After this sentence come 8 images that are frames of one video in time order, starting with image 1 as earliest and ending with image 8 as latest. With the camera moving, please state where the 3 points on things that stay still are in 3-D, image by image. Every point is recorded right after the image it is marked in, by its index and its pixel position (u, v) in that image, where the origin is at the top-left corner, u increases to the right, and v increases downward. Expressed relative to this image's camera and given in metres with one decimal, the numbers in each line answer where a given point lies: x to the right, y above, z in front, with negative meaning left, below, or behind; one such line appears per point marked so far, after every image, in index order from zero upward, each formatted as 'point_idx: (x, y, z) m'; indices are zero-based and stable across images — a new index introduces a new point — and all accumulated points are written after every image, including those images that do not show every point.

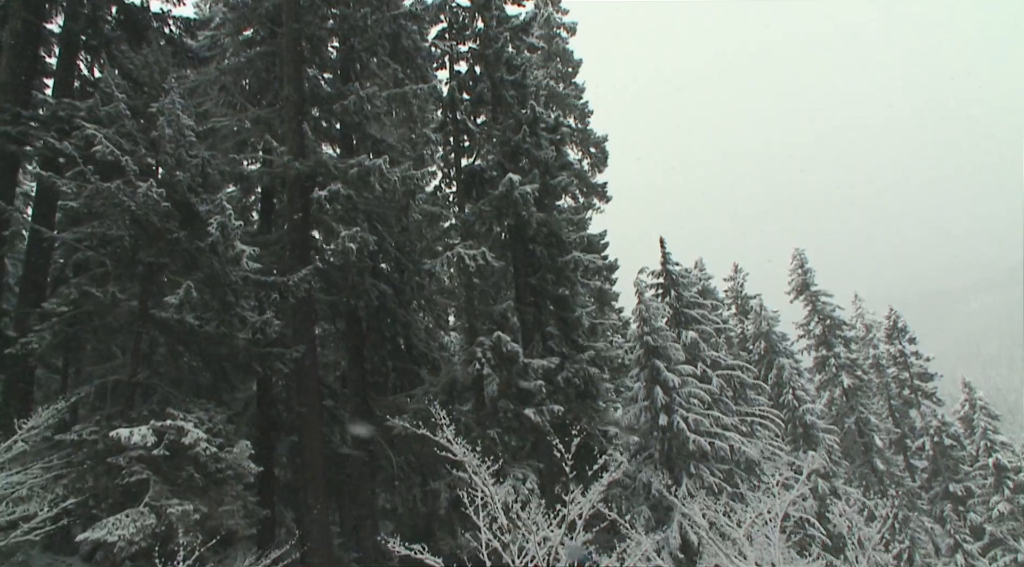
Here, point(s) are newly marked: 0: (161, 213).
0: (-5.5, +1.1, +10.9) m
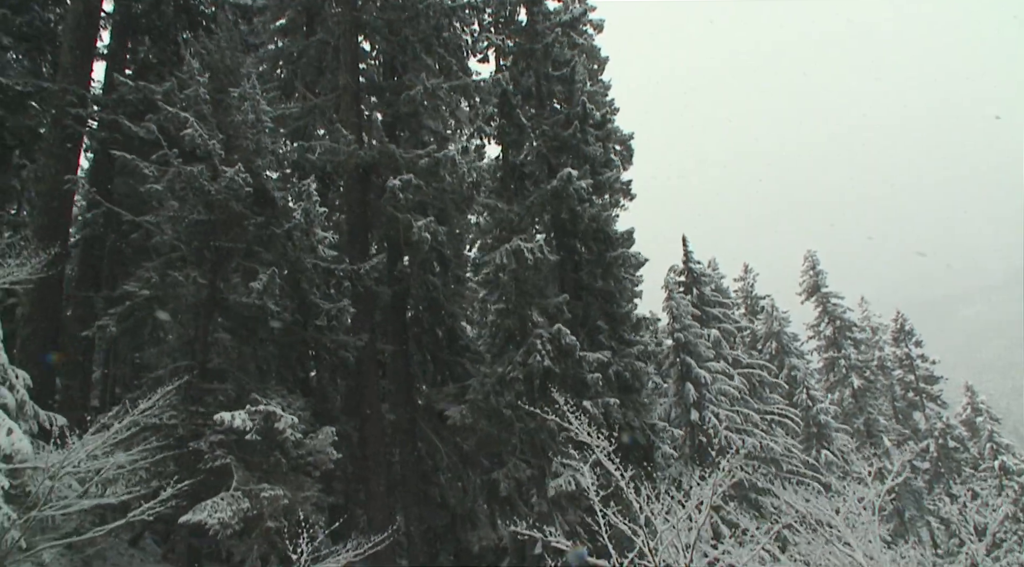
0: (-4.2, +1.3, +10.9) m
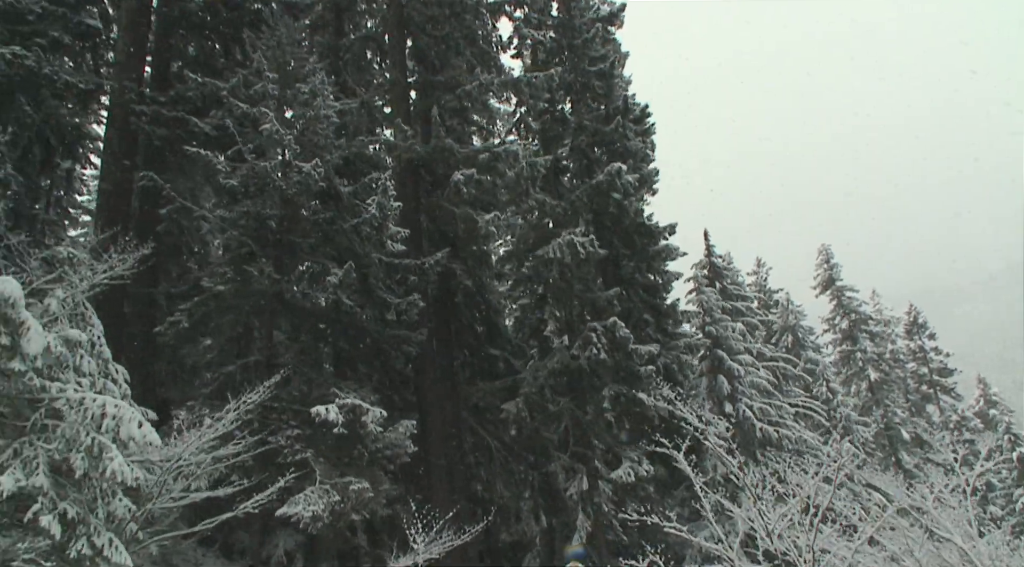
0: (-3.1, +1.4, +11.0) m
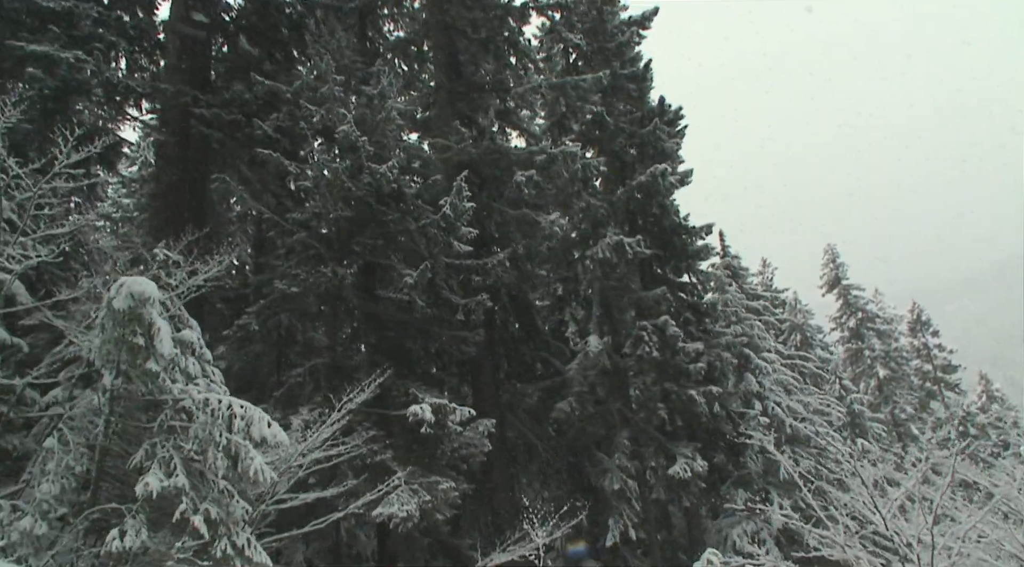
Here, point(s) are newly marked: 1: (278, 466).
0: (-2.0, +1.4, +11.0) m
1: (-2.6, -2.0, +7.6) m
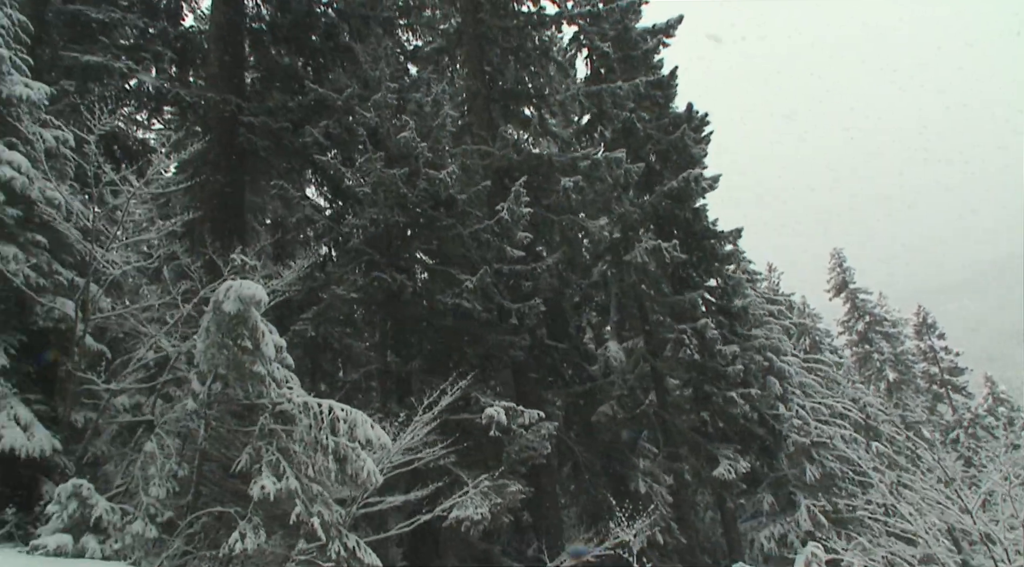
0: (-1.2, +1.3, +11.1) m
1: (-1.7, -2.0, +7.6) m
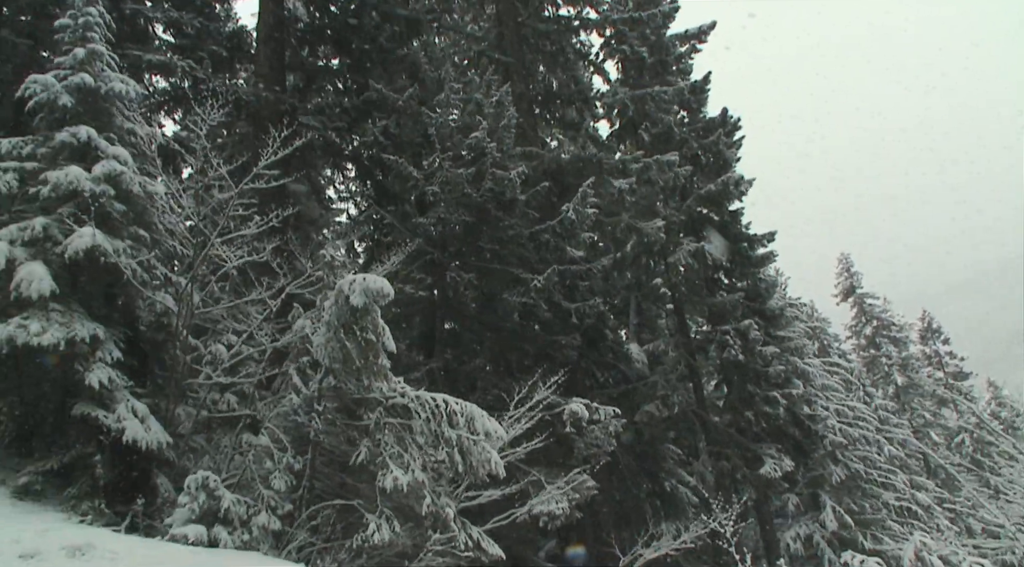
0: (-0.2, +1.3, +11.2) m
1: (-0.6, -2.0, +7.7) m
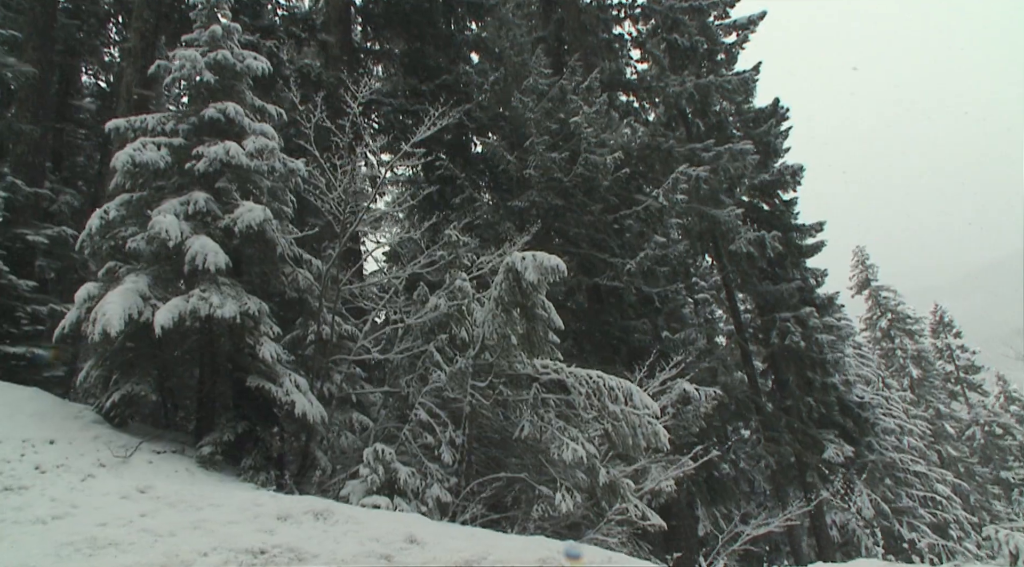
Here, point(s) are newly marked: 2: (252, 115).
0: (+1.2, +1.6, +11.3) m
1: (+0.8, -1.8, +7.8) m
2: (-3.0, +2.0, +8.0) m
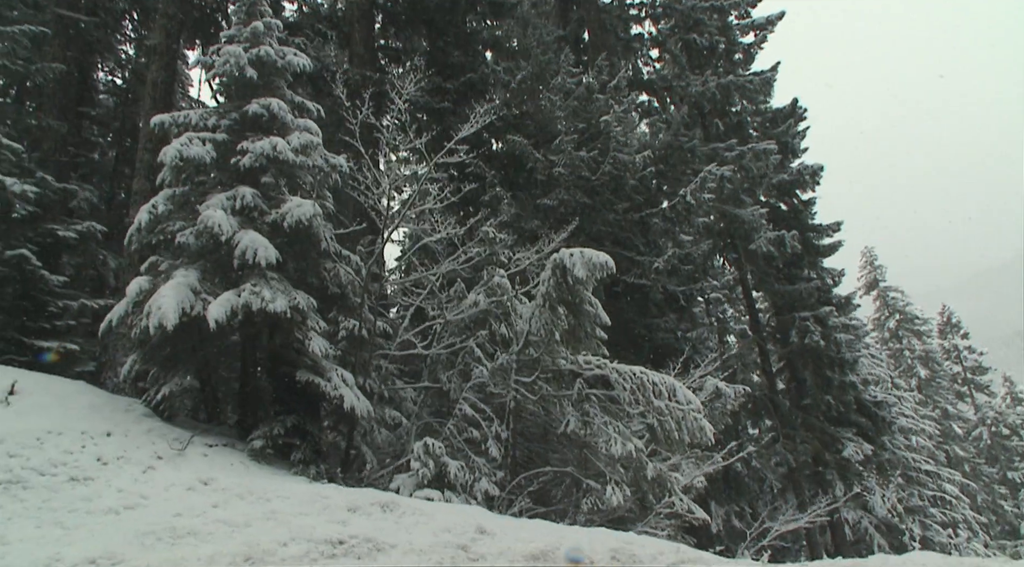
0: (+1.7, +1.6, +11.3) m
1: (+1.2, -1.7, +7.8) m
2: (-2.6, +2.0, +8.0) m
